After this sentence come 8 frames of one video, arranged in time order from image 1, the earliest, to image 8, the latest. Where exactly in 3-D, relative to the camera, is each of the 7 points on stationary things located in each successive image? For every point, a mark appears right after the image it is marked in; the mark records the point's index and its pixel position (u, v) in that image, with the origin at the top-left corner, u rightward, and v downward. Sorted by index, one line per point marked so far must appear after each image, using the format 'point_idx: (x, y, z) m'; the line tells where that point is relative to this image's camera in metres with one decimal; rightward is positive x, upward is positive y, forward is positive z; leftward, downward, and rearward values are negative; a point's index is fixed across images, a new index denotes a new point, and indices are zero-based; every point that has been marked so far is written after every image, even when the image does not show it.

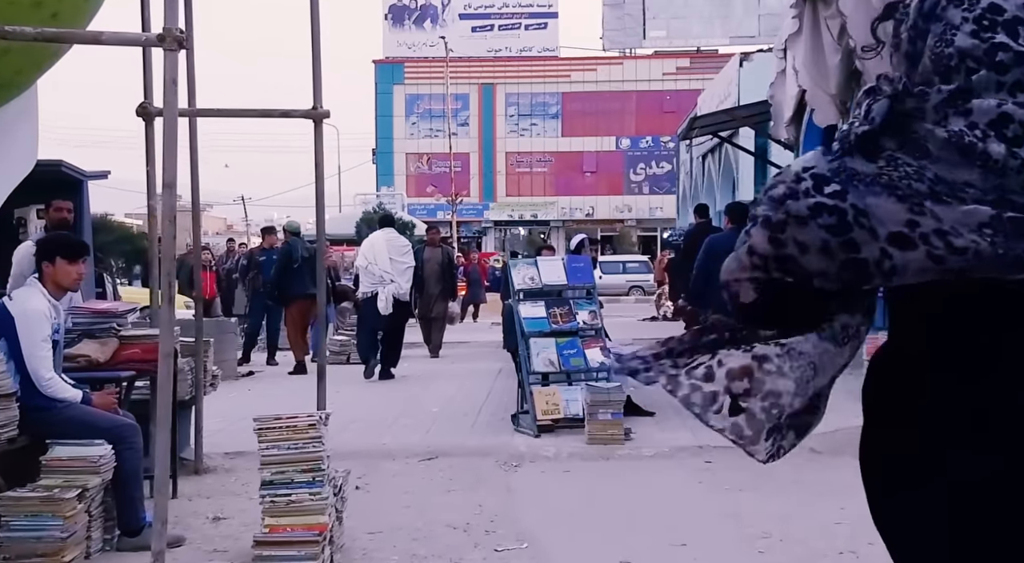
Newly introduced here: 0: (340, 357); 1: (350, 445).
0: (-2.2, -0.9, +15.0) m
1: (-1.1, -1.1, +8.1) m
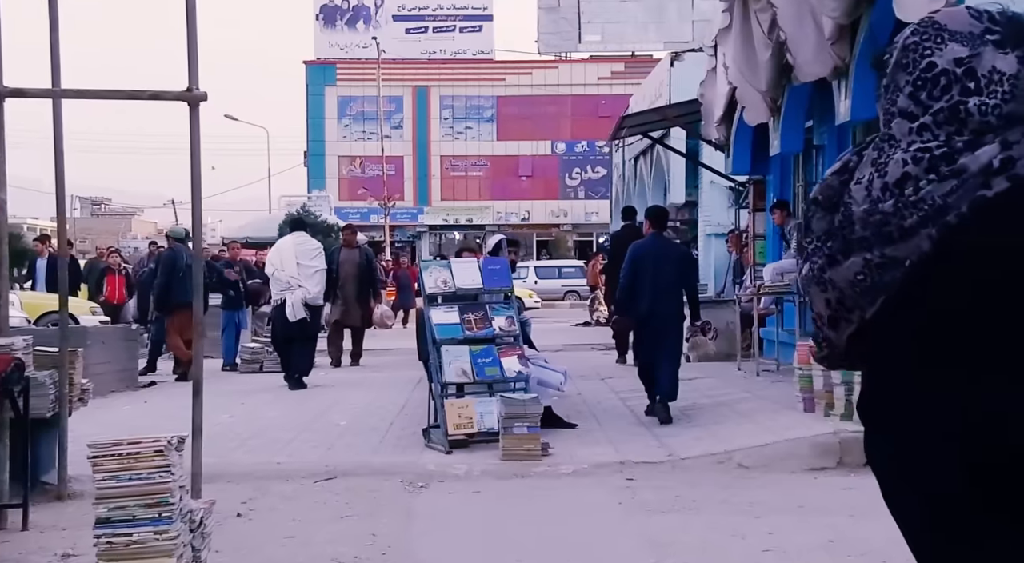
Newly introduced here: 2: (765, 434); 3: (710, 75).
0: (-3.1, -1.0, +14.2) m
1: (-1.7, -1.1, +7.4) m
2: (+1.8, -1.1, +8.5) m
3: (+2.4, +2.5, +14.6) m
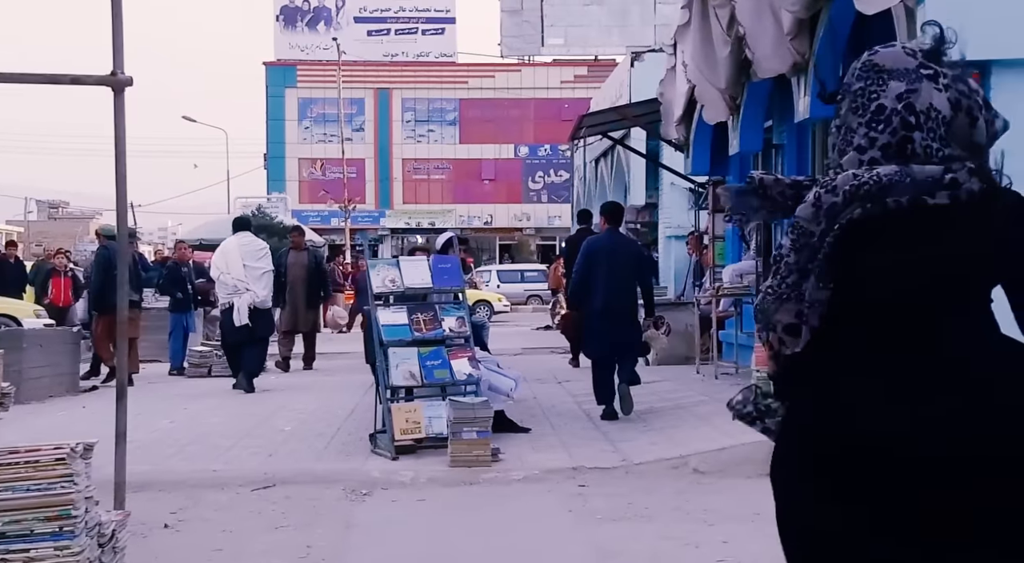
0: (-3.6, -1.0, +13.8) m
1: (-2.0, -1.1, +7.1) m
2: (+1.4, -1.1, +8.2) m
3: (+1.9, +2.5, +14.4) m
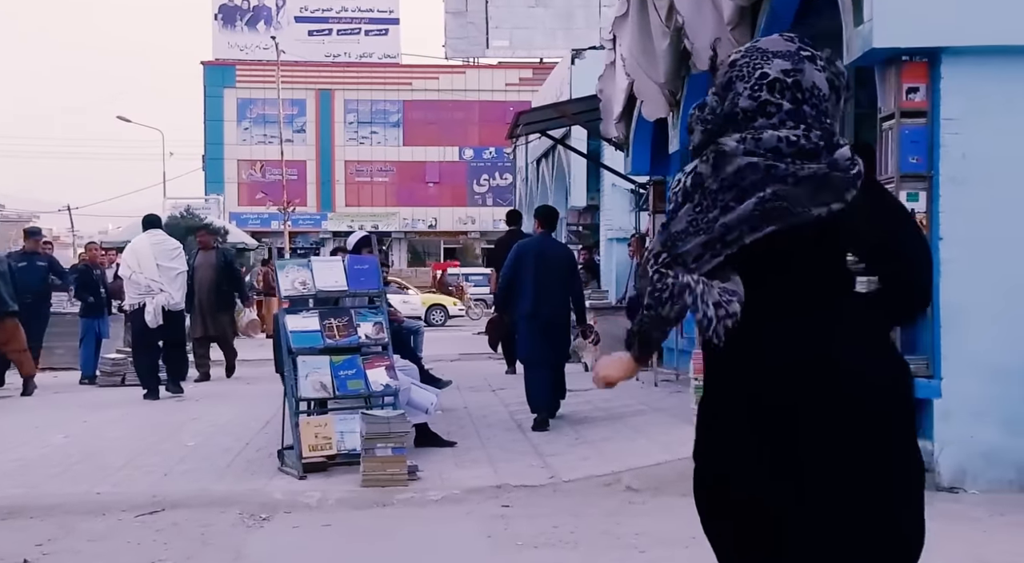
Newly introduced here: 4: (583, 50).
0: (-4.3, -1.1, +13.1) m
1: (-2.4, -1.1, +6.4) m
2: (+0.9, -1.1, +7.7) m
3: (+1.1, +2.4, +13.8) m
4: (+1.2, +3.8, +19.7) m
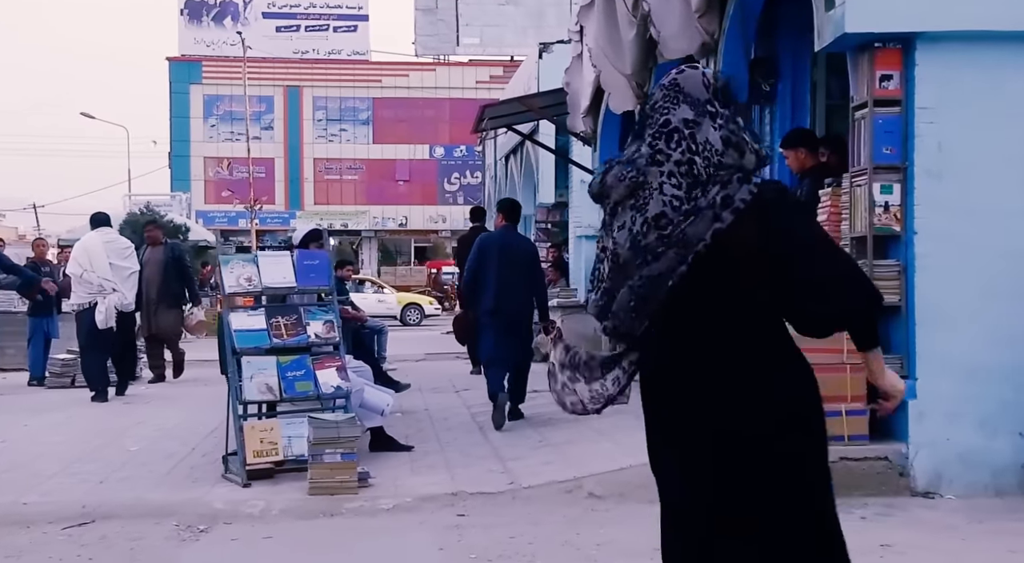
0: (-4.7, -1.0, +12.6) m
1: (-2.7, -1.1, +5.9) m
2: (+0.7, -1.1, +7.4) m
3: (+0.7, +2.5, +13.5) m
4: (+0.6, +3.8, +19.4) m
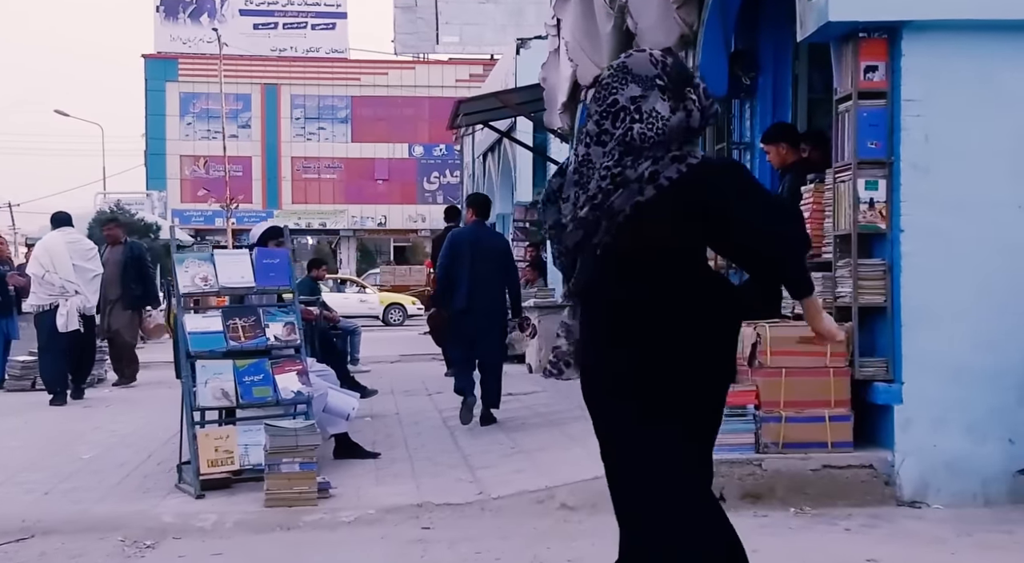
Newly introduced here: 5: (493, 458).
0: (-5.0, -1.0, +12.2) m
1: (-2.8, -1.1, +5.6) m
2: (+0.5, -1.1, +7.0) m
3: (+0.4, +2.5, +13.2) m
4: (+0.3, +3.8, +19.1) m
5: (-0.1, -1.1, +7.7) m
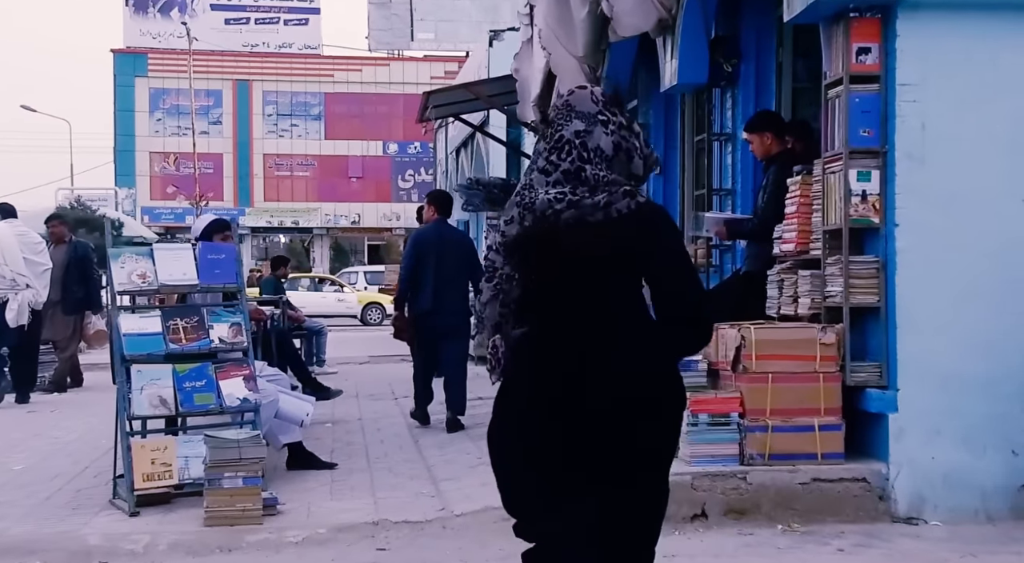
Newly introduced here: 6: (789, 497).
0: (-5.3, -1.0, +11.6) m
1: (-3.0, -1.1, +5.0) m
2: (+0.3, -1.1, +6.5) m
3: (+0.1, +2.5, +12.7) m
4: (-0.2, +3.9, +18.5) m
5: (-0.3, -1.1, +7.2) m
6: (+1.4, -1.1, +6.0) m
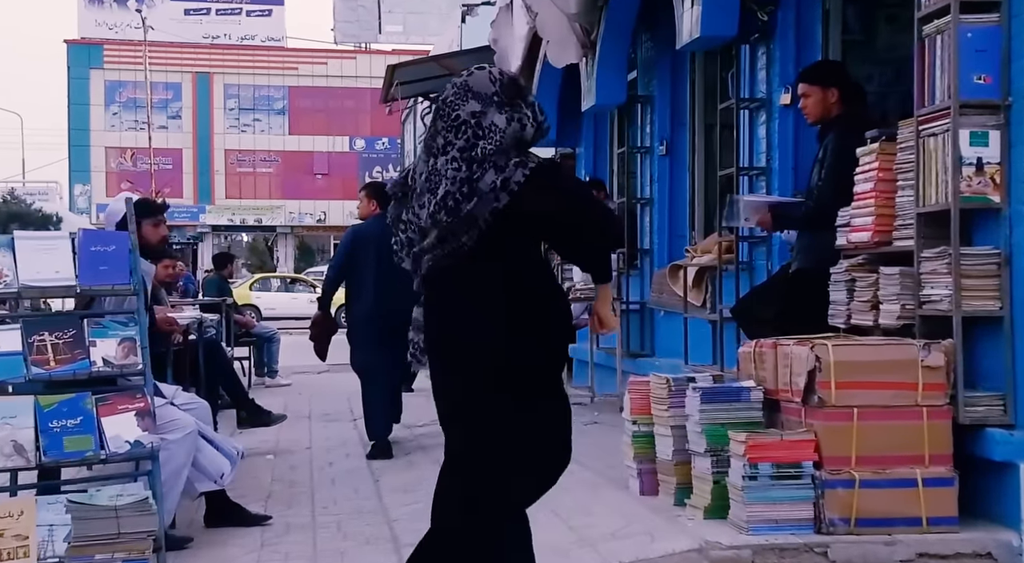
0: (-5.4, -1.0, +9.8) m
1: (-3.0, -1.1, +3.3) m
2: (+0.3, -1.1, +4.9) m
3: (-0.1, +2.5, +11.0) m
4: (-0.5, +3.9, +16.9) m
5: (-0.4, -1.1, +5.5) m
6: (+1.3, -1.1, +4.4) m
